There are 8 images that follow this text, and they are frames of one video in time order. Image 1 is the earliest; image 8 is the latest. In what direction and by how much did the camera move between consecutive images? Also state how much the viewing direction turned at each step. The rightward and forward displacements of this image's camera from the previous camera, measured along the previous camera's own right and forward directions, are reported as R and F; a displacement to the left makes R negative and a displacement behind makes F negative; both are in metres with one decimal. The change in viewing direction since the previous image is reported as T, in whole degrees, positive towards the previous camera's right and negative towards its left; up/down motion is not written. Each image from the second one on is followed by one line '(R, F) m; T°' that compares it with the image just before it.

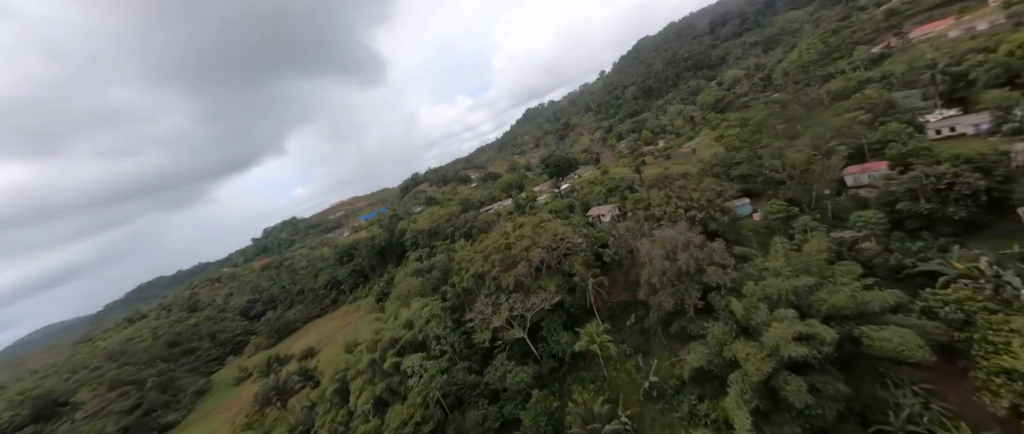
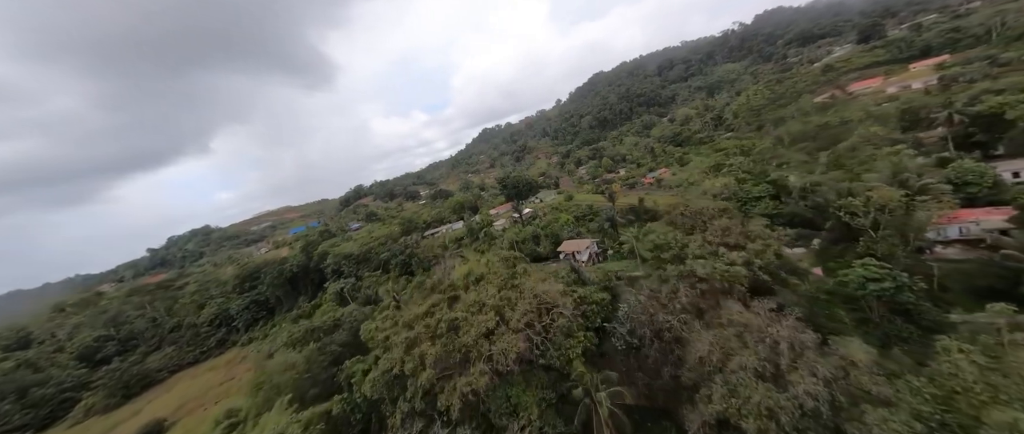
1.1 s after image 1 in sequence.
(-0.1, +6.3) m; +8°
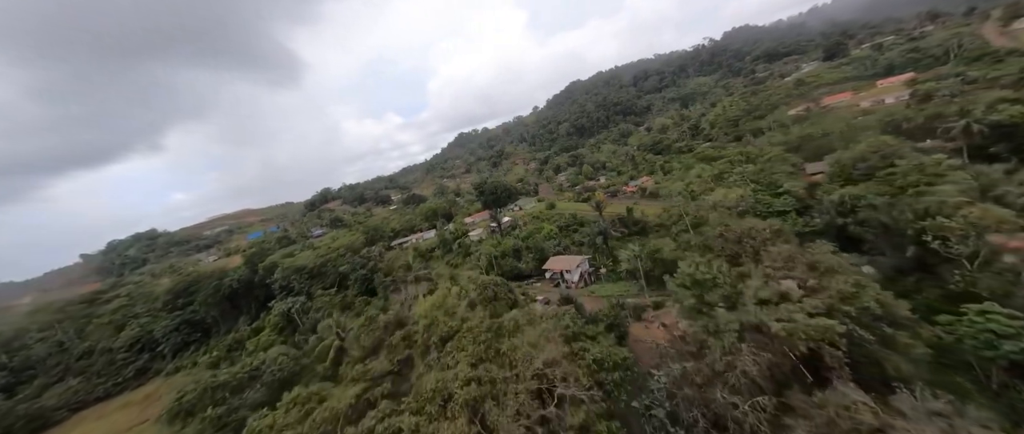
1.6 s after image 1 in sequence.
(-0.2, +3.2) m; +4°
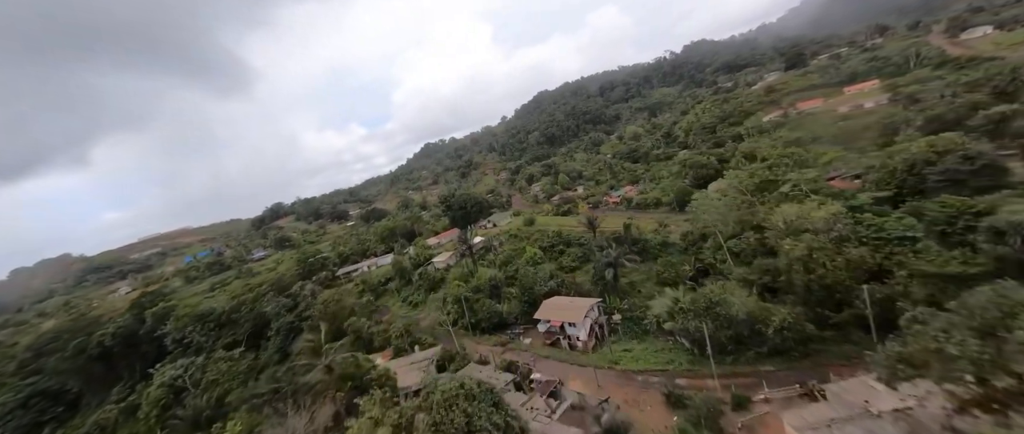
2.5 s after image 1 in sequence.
(-0.3, +5.7) m; +5°
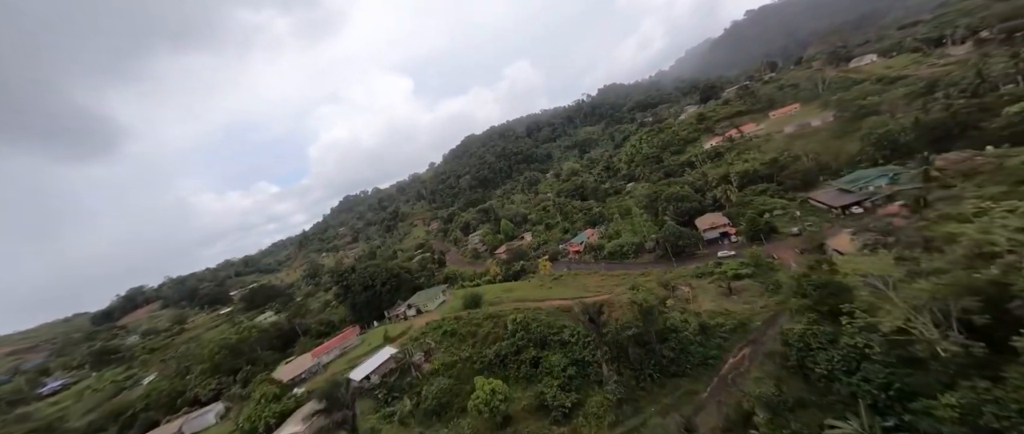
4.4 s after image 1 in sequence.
(+0.5, +11.4) m; +11°
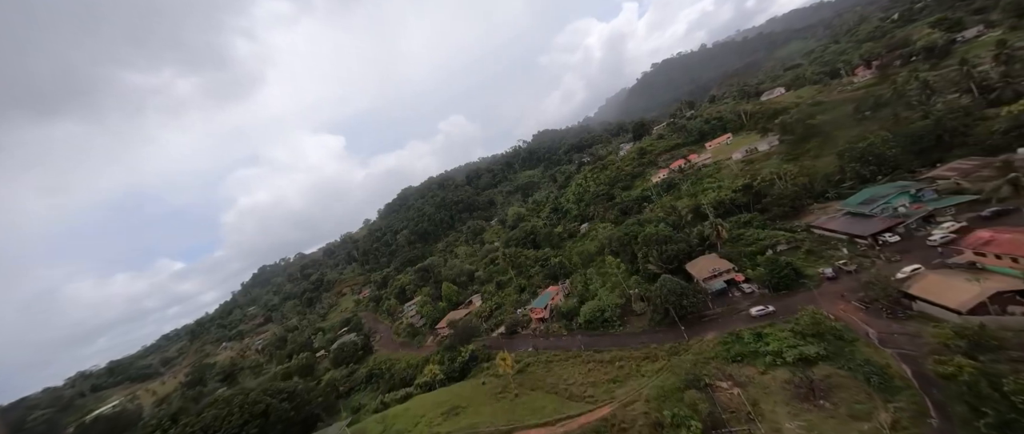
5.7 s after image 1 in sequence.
(+0.6, +8.0) m; +9°
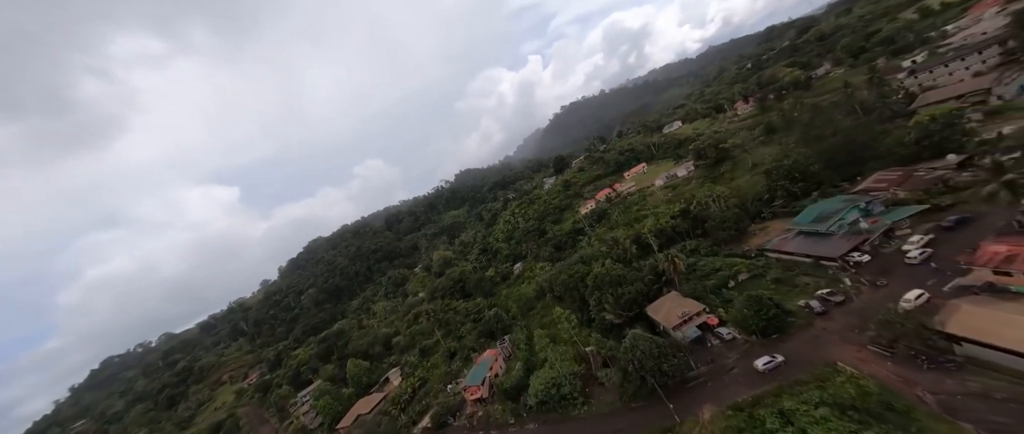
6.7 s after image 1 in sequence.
(+0.6, +5.4) m; +12°
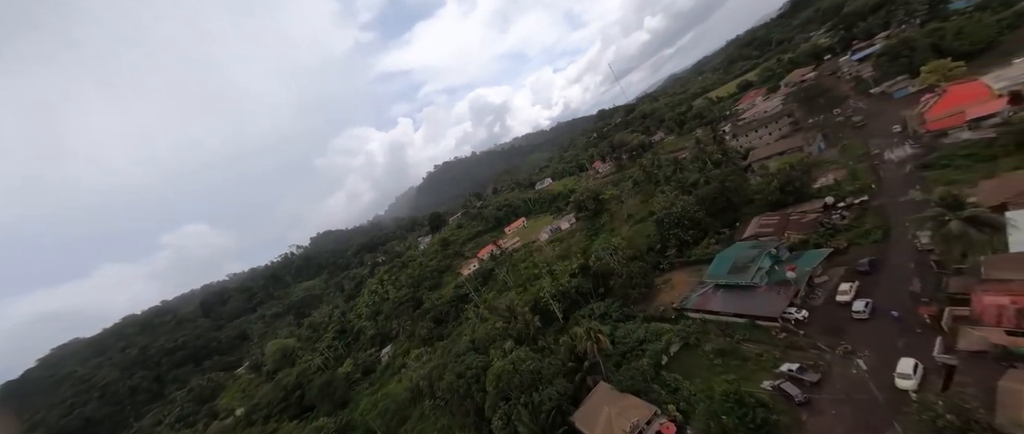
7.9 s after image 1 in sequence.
(+0.8, +6.6) m; +21°
